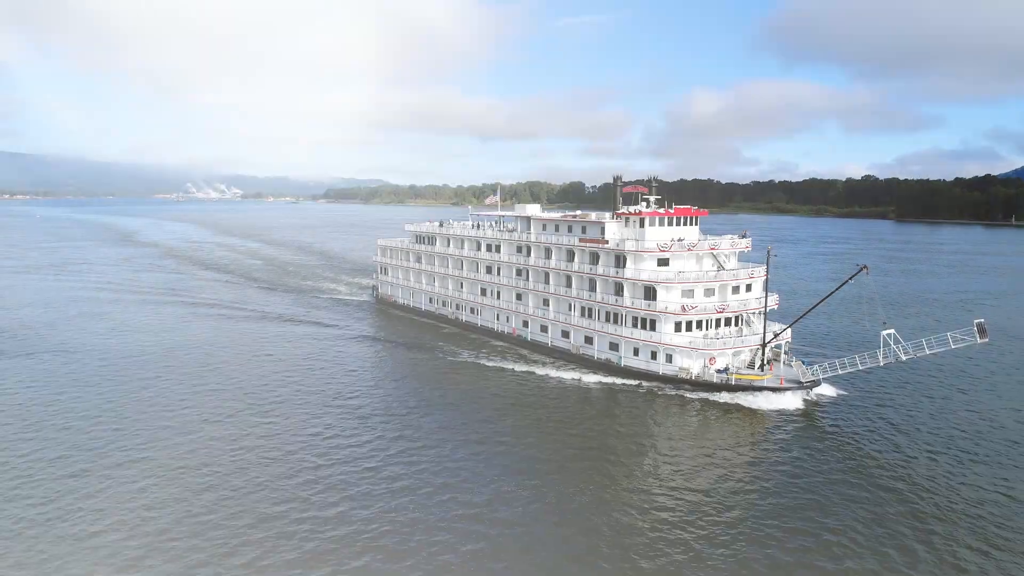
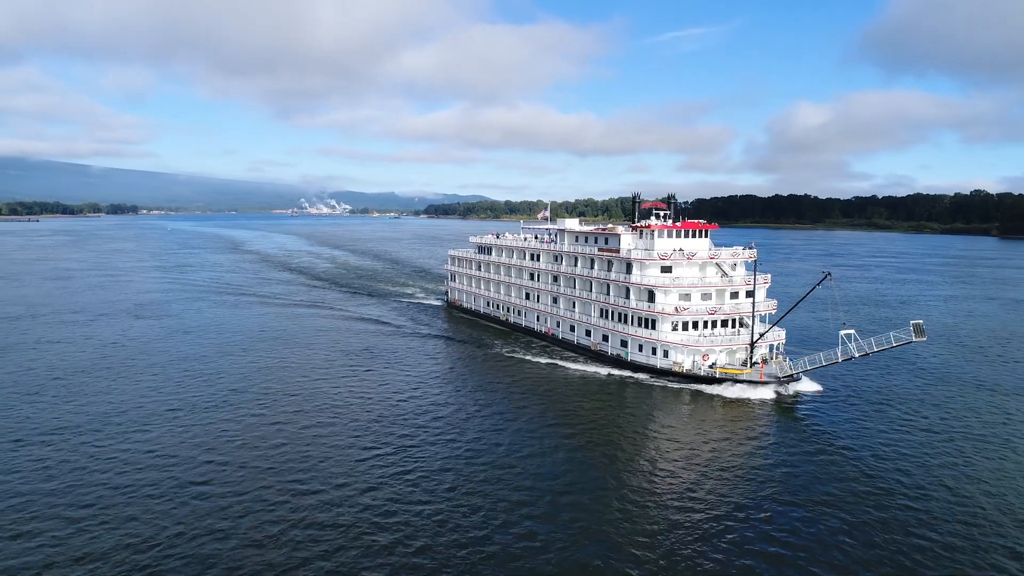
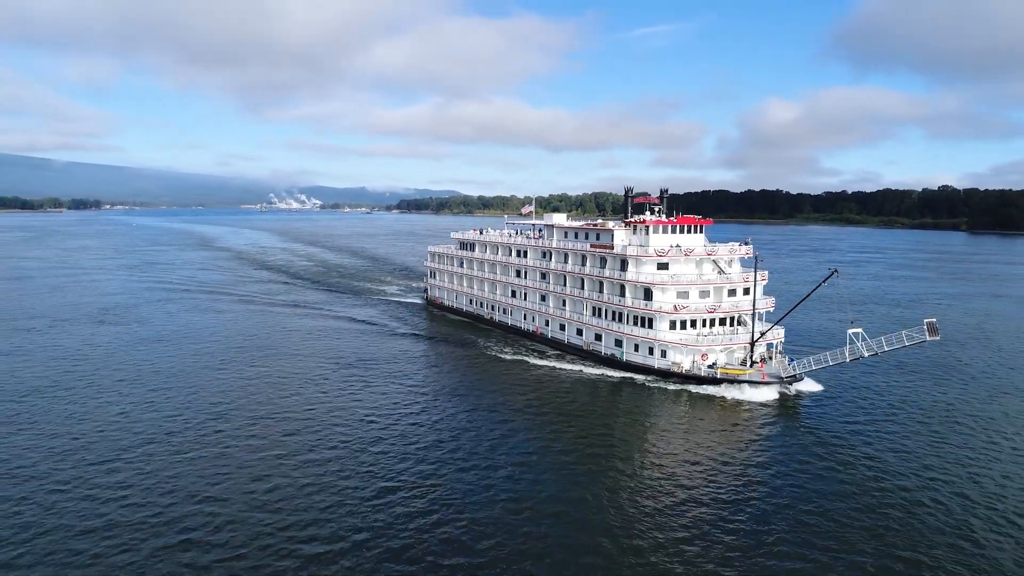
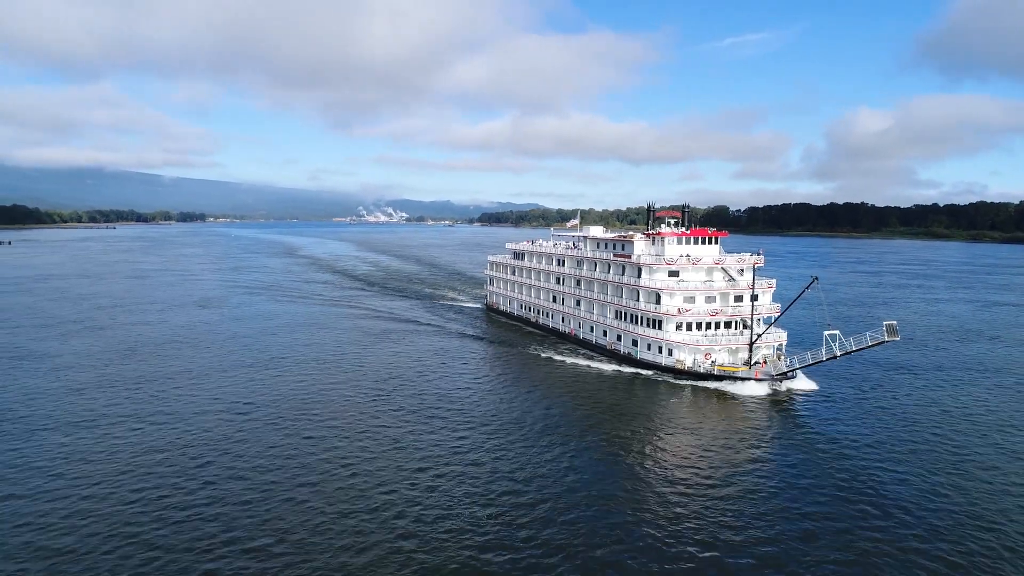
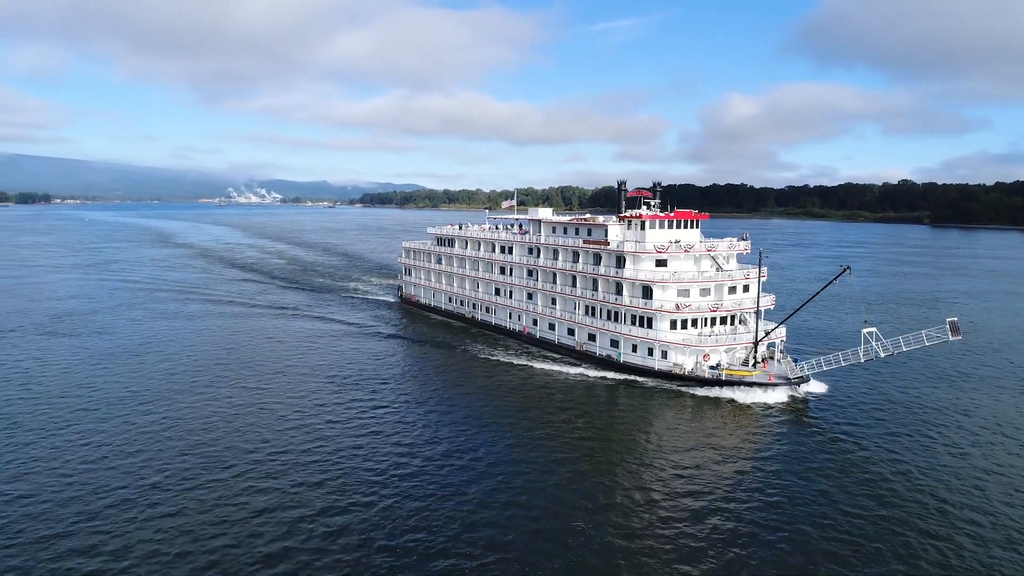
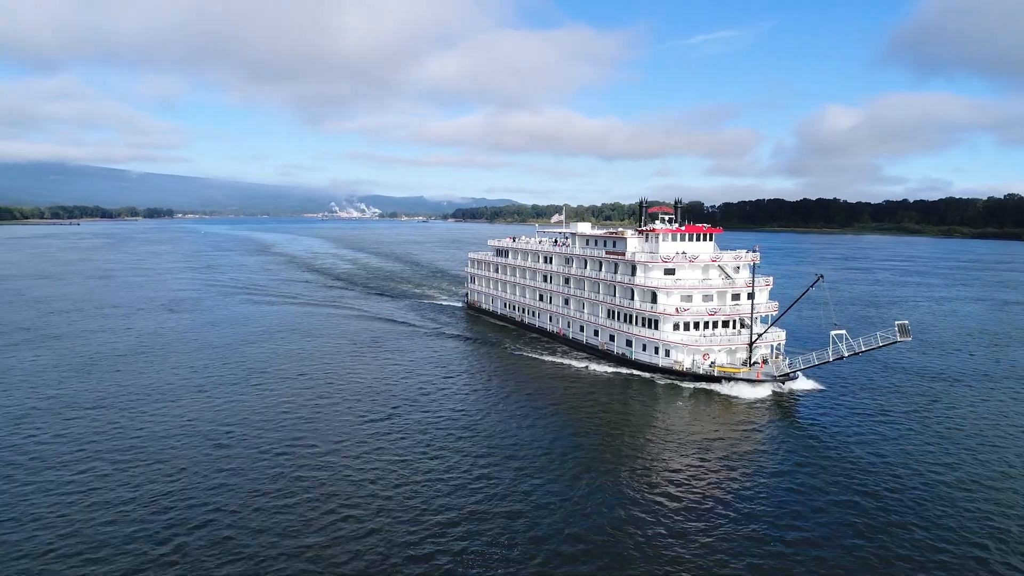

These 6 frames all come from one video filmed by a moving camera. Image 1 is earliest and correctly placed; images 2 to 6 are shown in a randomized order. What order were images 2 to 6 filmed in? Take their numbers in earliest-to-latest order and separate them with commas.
5, 3, 2, 6, 4
